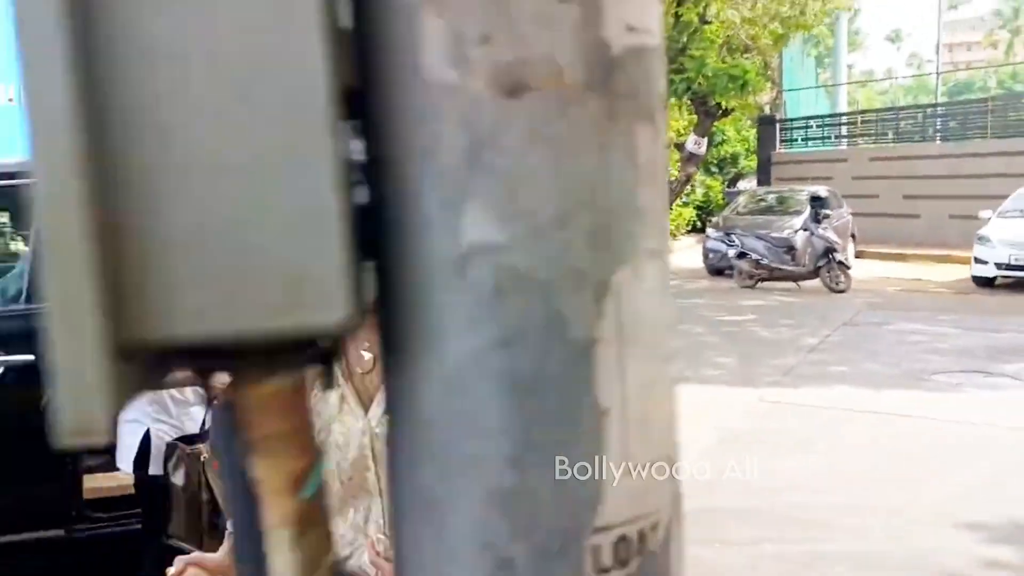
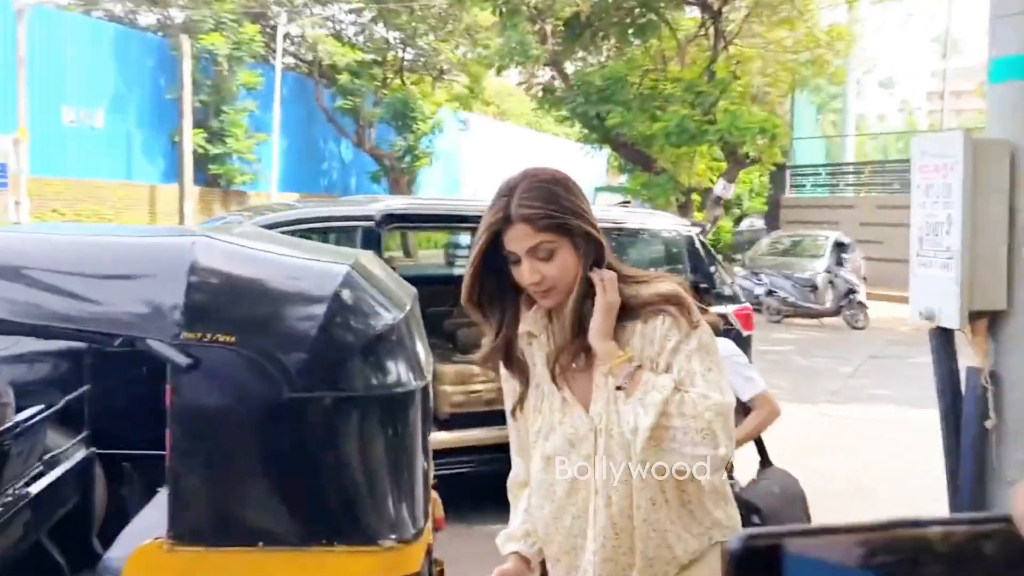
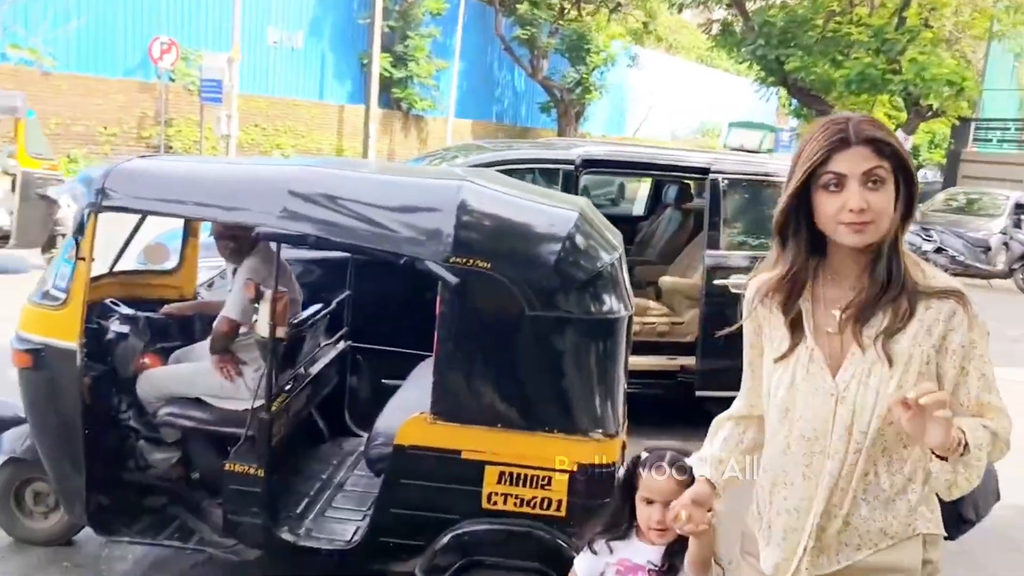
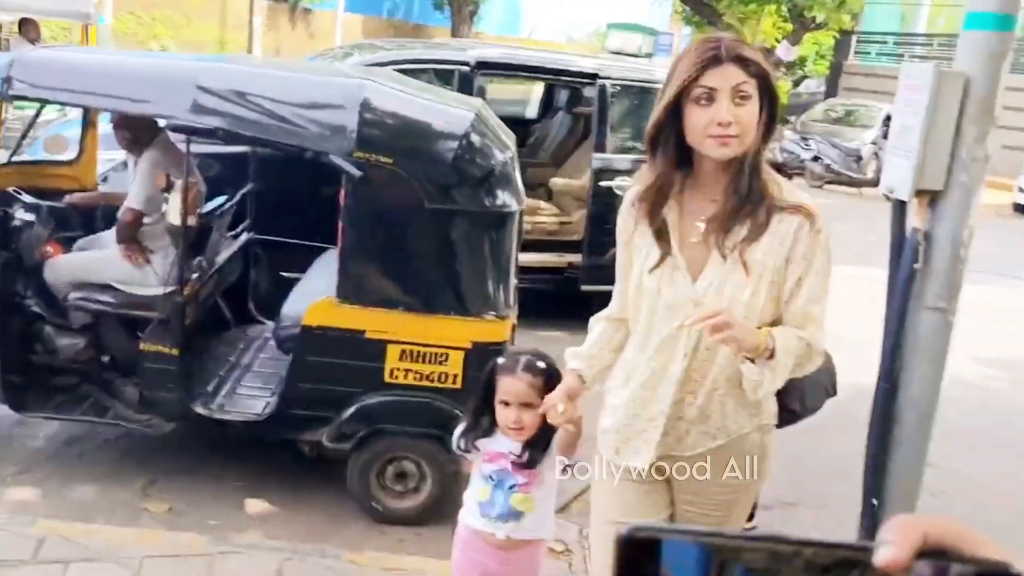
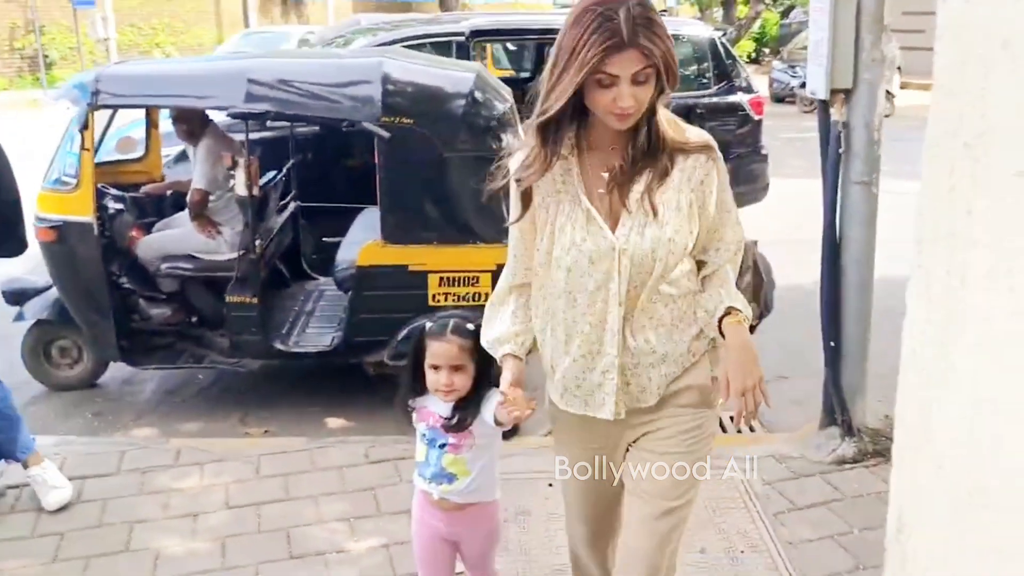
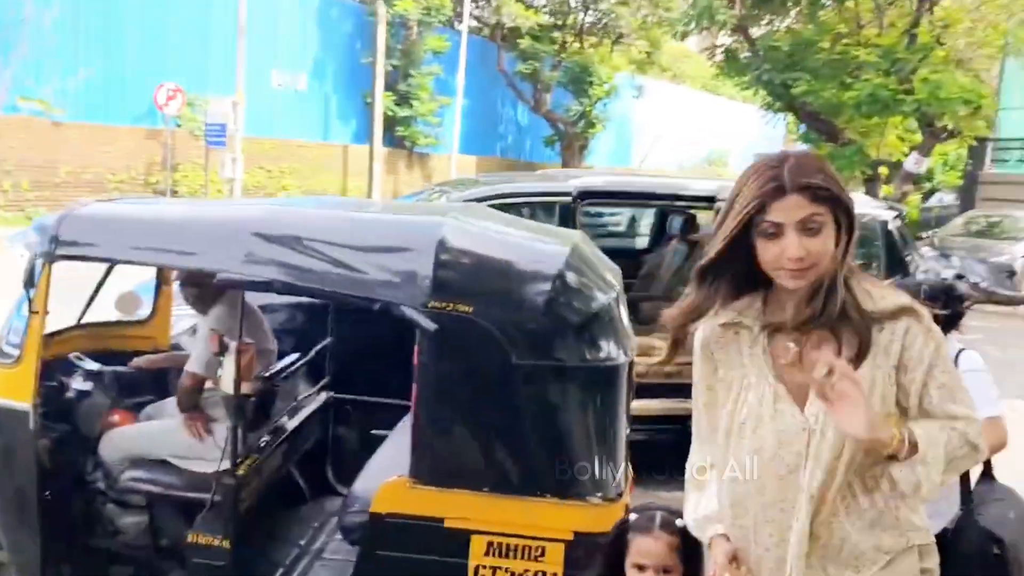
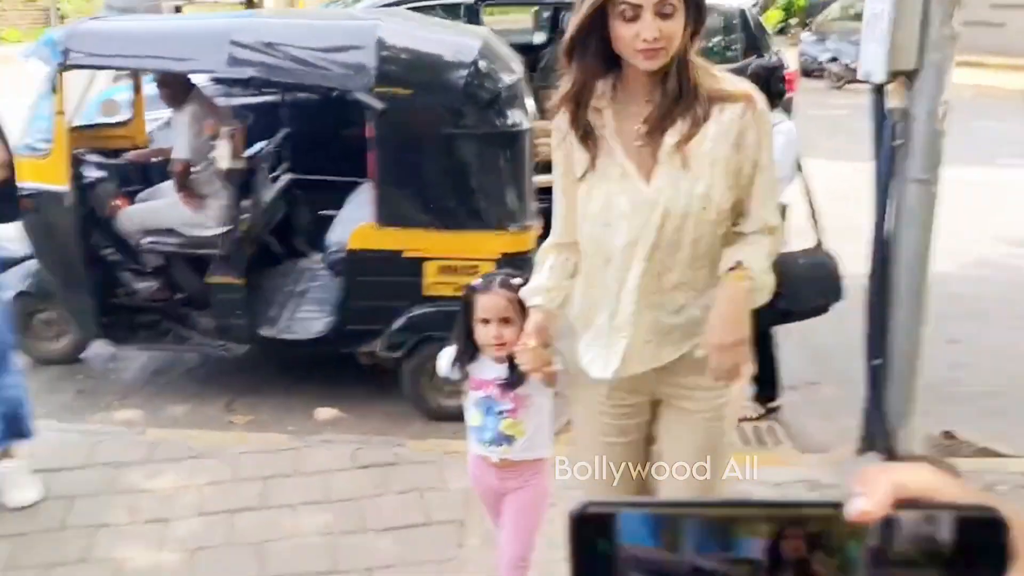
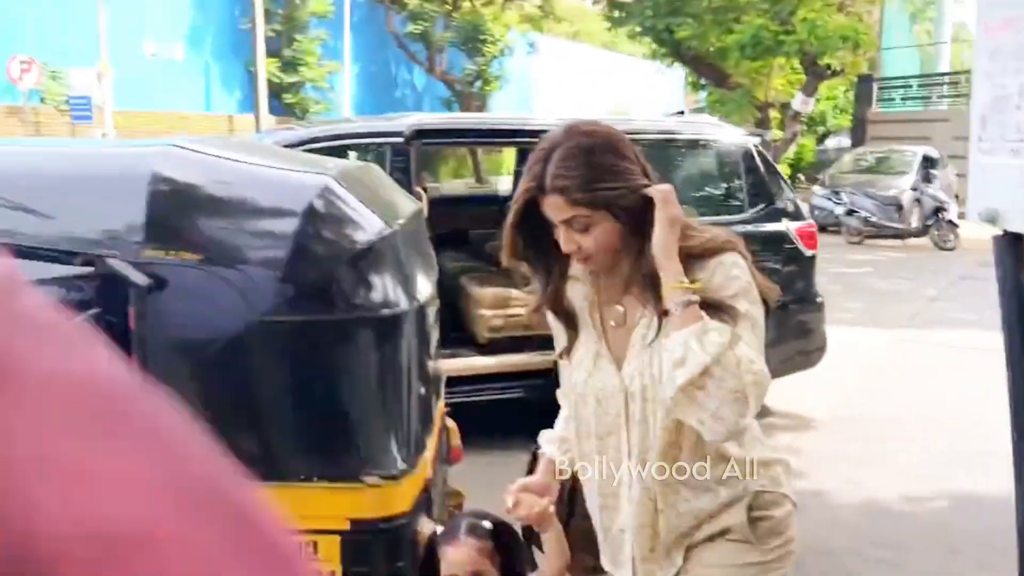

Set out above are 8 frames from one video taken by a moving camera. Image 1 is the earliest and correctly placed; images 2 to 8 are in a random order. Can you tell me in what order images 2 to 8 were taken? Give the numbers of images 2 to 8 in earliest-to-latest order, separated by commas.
8, 2, 6, 3, 4, 7, 5
